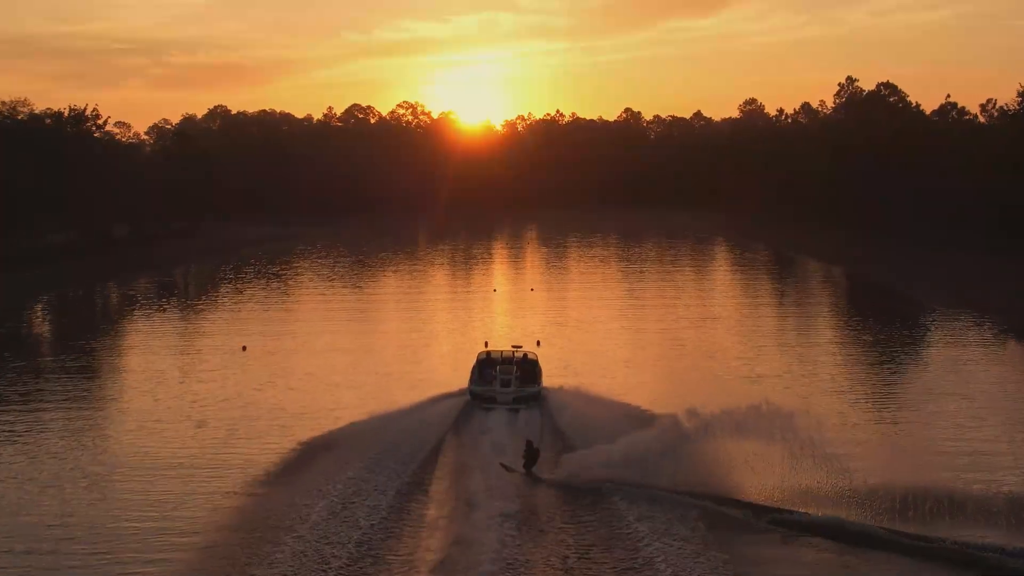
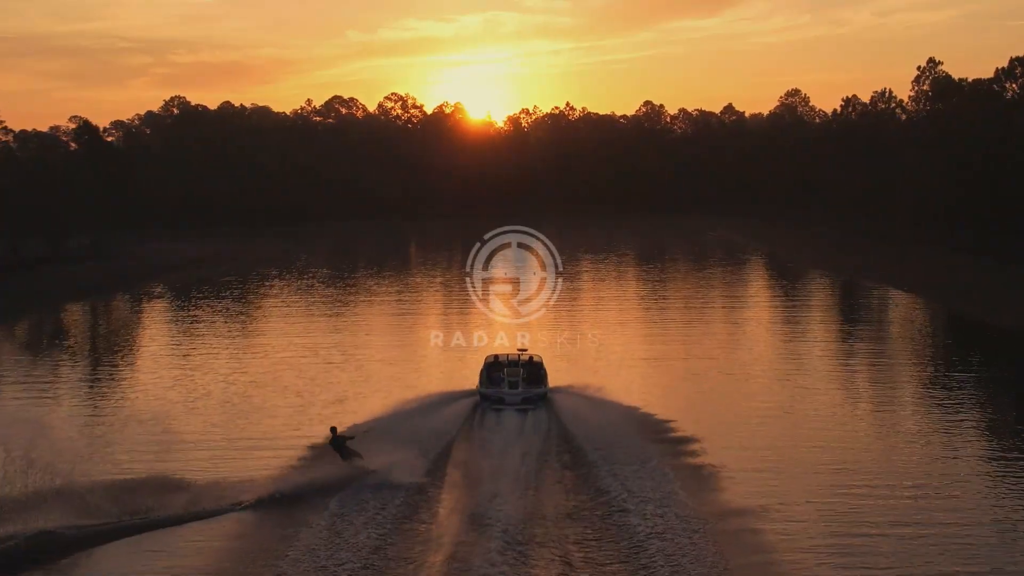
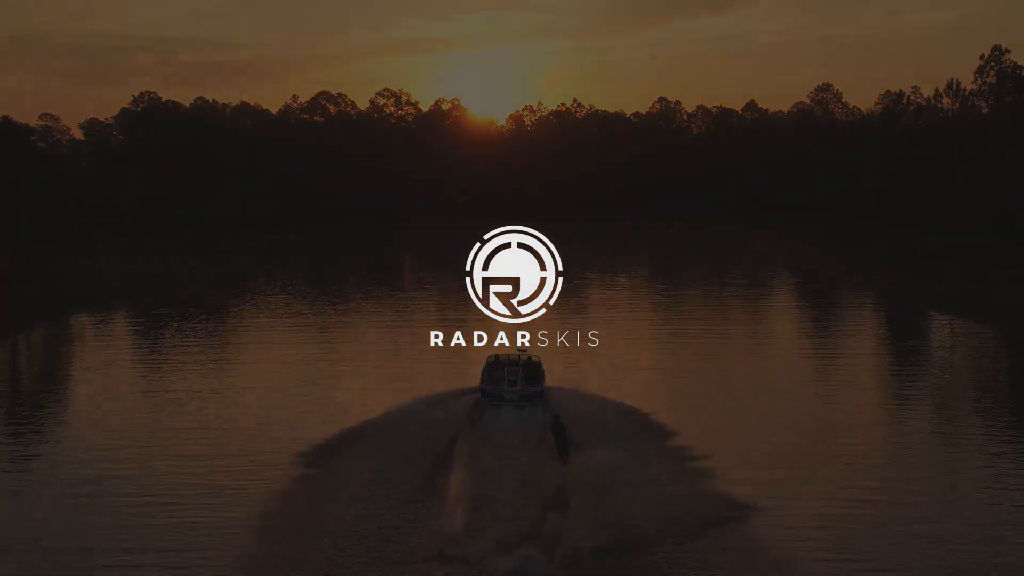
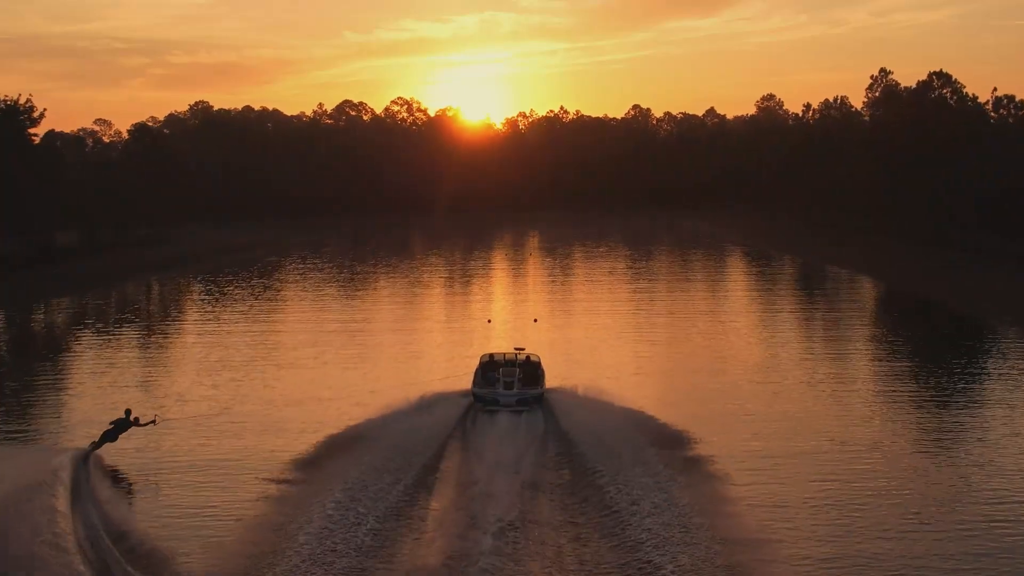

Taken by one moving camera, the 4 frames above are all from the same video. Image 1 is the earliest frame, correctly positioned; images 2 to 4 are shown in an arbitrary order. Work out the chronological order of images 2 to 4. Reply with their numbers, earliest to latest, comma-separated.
4, 2, 3
